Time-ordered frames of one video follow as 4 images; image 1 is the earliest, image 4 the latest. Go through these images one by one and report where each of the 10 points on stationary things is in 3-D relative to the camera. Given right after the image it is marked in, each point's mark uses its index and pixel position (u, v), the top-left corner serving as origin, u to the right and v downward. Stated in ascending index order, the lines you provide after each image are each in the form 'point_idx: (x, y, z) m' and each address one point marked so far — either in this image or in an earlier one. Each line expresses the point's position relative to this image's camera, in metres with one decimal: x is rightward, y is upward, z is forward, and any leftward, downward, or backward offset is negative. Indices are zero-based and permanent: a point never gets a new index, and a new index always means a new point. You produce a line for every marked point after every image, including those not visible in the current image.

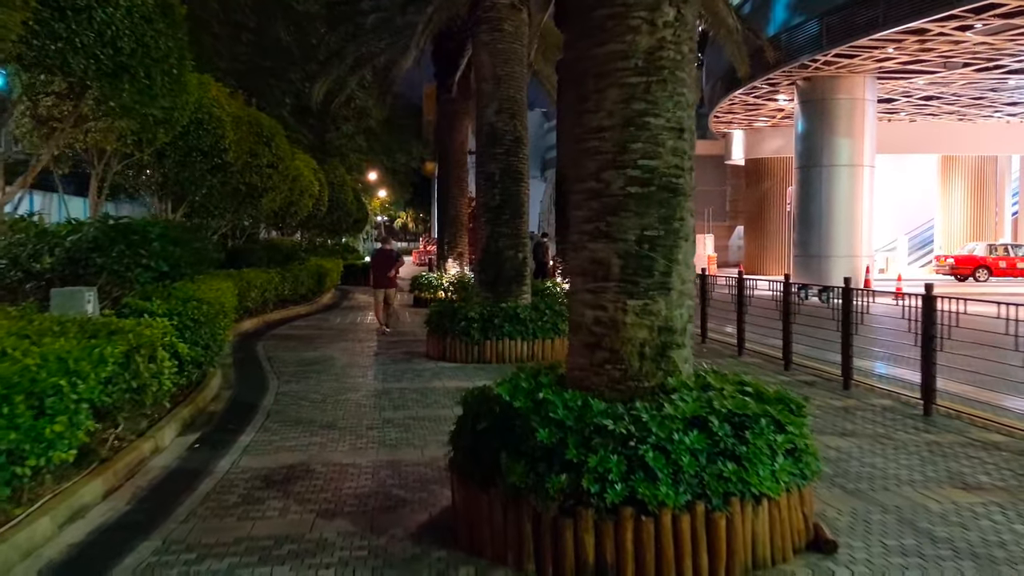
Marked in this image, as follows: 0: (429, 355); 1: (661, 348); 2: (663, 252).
0: (-1.2, -1.0, +14.3) m
1: (+0.8, -0.3, +5.6) m
2: (+0.8, +0.2, +5.6) m
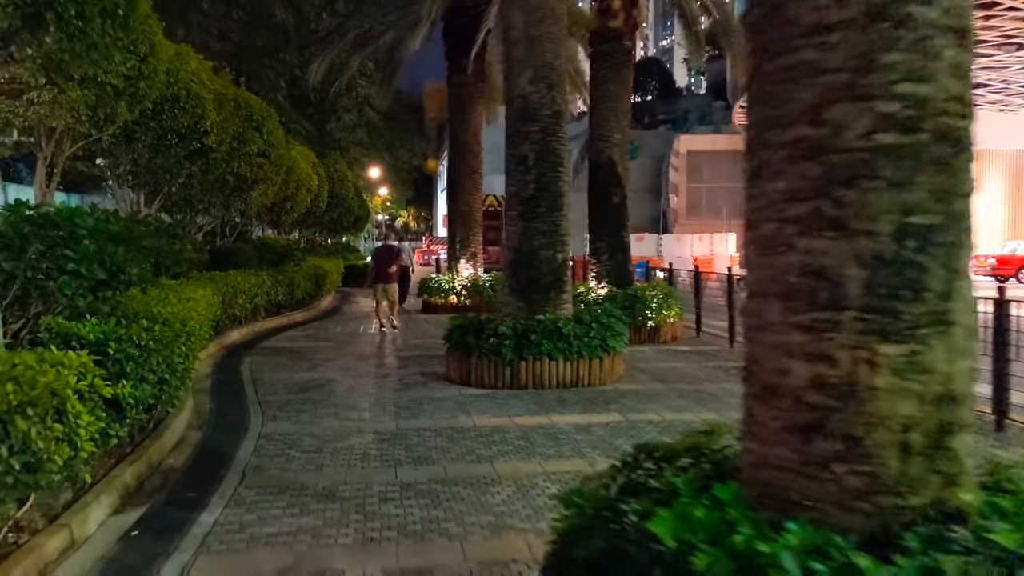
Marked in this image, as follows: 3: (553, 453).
0: (-0.8, -1.1, +11.7) m
1: (+1.3, -0.4, +3.0) m
2: (+1.3, +0.1, +3.0) m
3: (+0.3, -1.3, +7.7) m
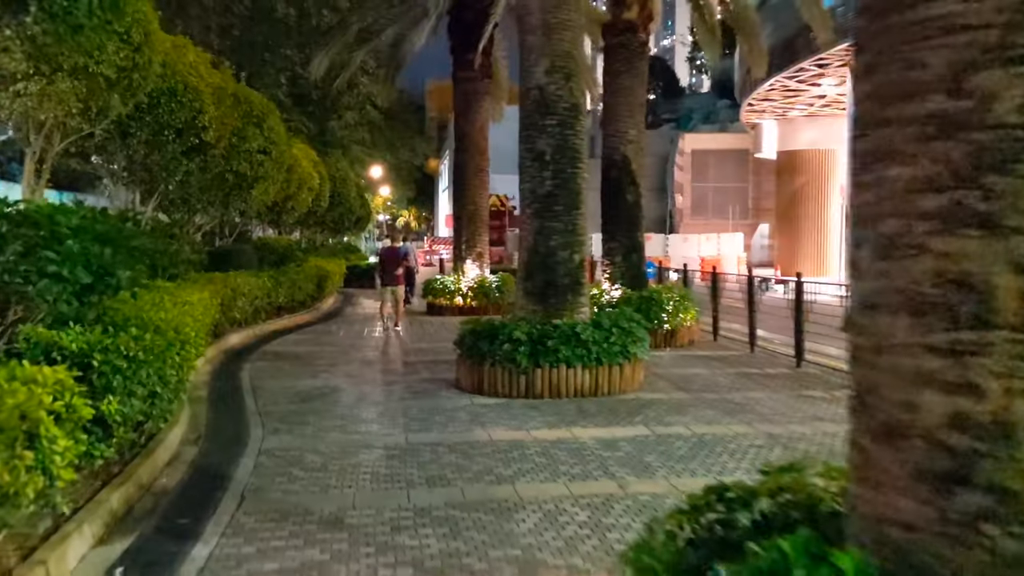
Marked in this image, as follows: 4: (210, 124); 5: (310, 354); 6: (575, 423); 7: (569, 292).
0: (-0.6, -1.1, +11.1) m
1: (+1.4, -0.5, +2.4) m
2: (+1.4, +0.1, +2.4) m
3: (+0.5, -1.3, +7.1) m
4: (-4.4, +2.4, +14.5) m
5: (-3.0, -1.0, +14.6) m
6: (+0.6, -1.2, +9.0) m
7: (+0.6, 0.0, +10.9) m
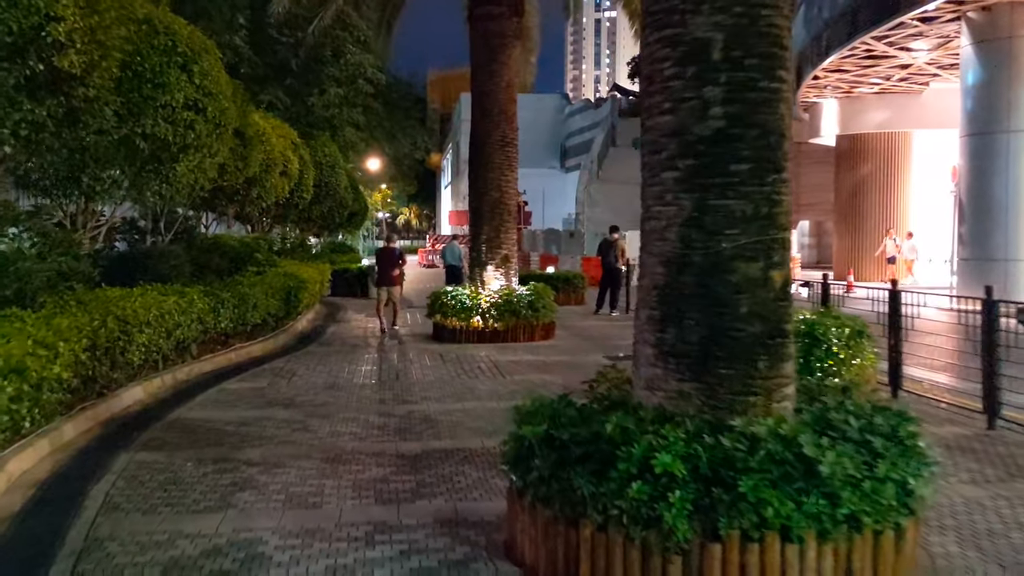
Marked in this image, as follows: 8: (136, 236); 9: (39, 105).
0: (0.0, -1.4, +5.1) m
1: (+2.0, -0.8, -3.6) m
2: (+2.1, -0.2, -3.6) m
3: (+1.1, -1.6, +1.1) m
4: (-3.8, +2.1, +8.5) m
5: (-2.4, -1.2, +8.6) m
6: (+1.2, -1.5, +3.0) m
7: (+1.2, -0.3, +4.9) m
8: (-6.1, +0.8, +16.2) m
9: (-4.2, +1.6, +8.8) m
